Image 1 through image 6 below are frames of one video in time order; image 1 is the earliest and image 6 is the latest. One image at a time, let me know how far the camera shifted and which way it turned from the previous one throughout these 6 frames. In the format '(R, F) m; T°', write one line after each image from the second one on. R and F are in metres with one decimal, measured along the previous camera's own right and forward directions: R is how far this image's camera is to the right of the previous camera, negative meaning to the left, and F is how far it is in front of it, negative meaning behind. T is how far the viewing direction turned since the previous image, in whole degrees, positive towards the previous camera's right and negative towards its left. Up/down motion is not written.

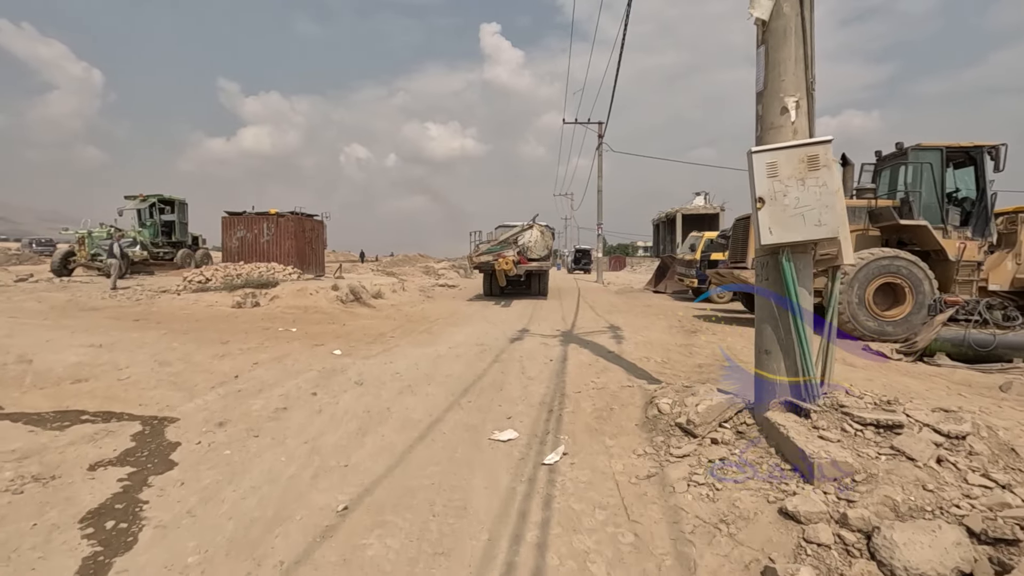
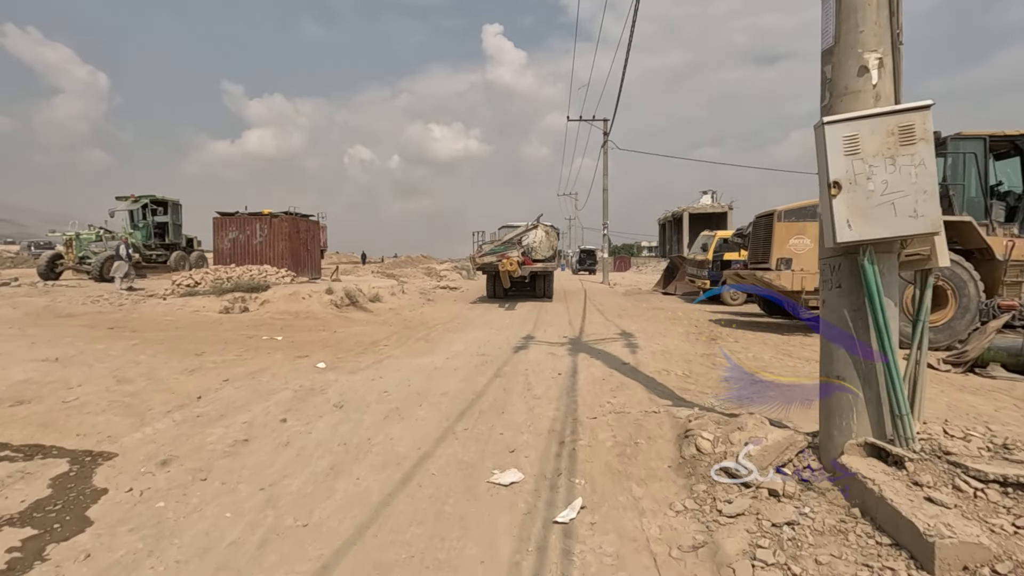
(0.0, +0.8) m; 0°
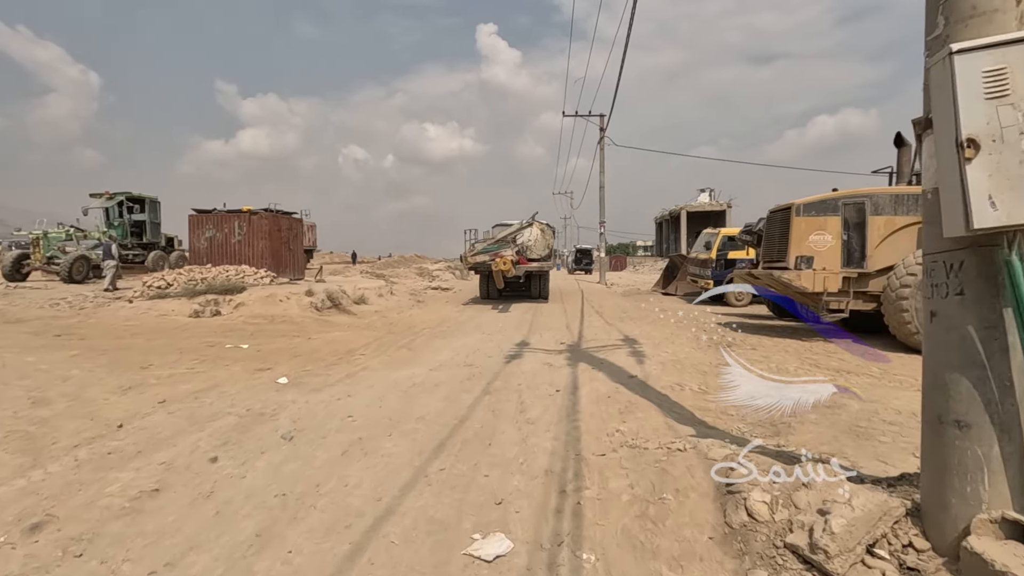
(+0.1, +0.9) m; 0°
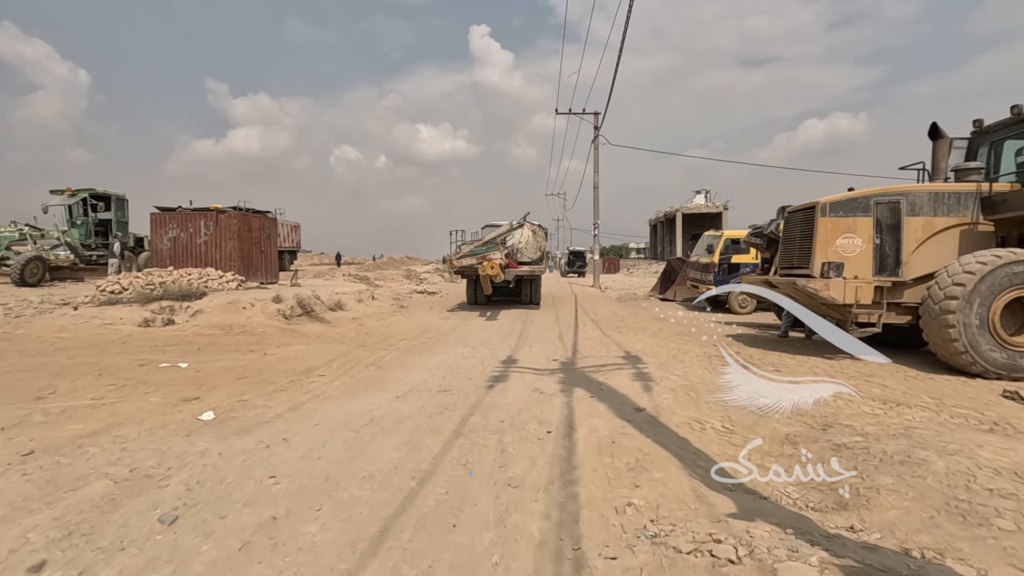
(+0.1, +1.2) m; +1°
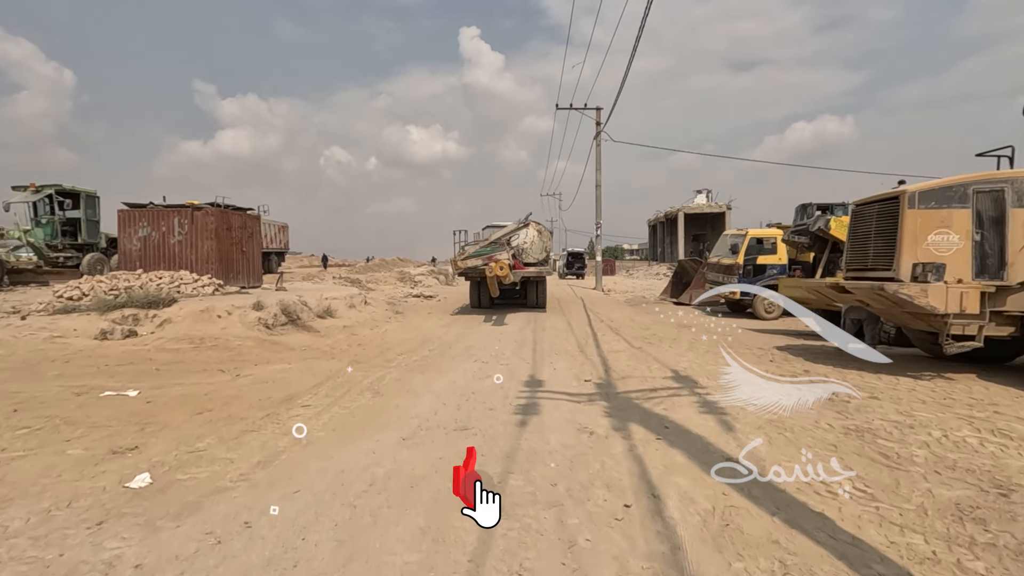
(-0.4, +1.4) m; +1°
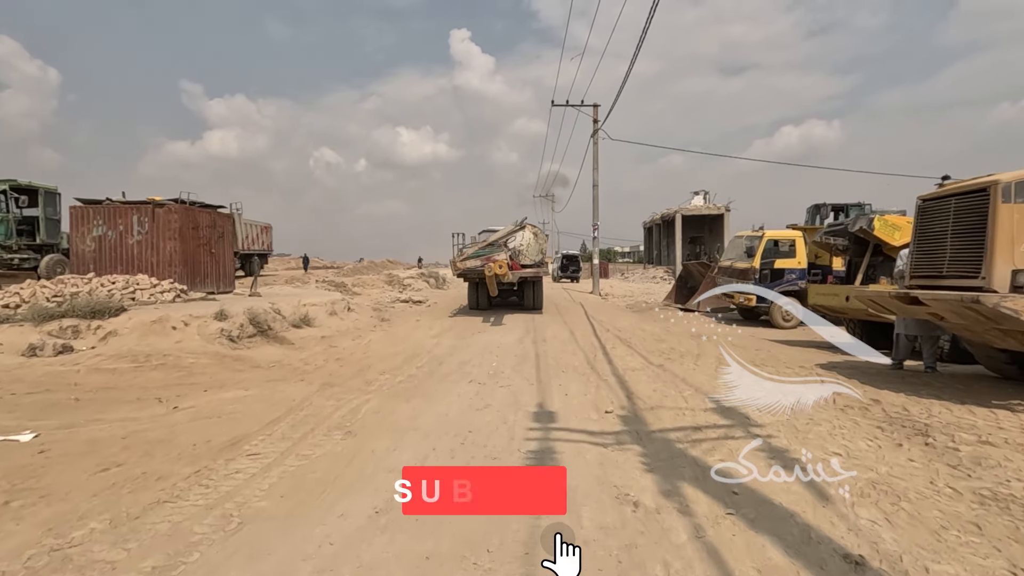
(-0.2, +1.3) m; +1°
